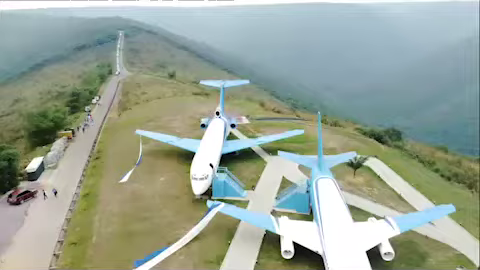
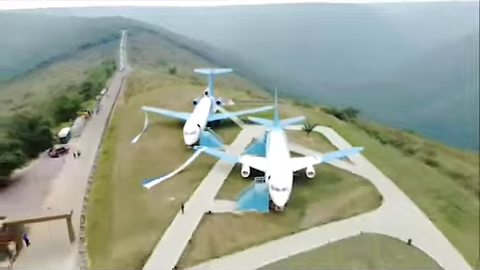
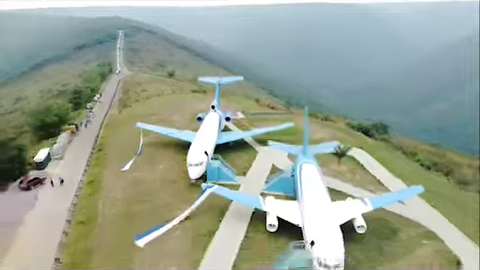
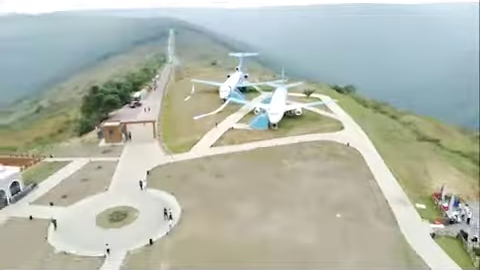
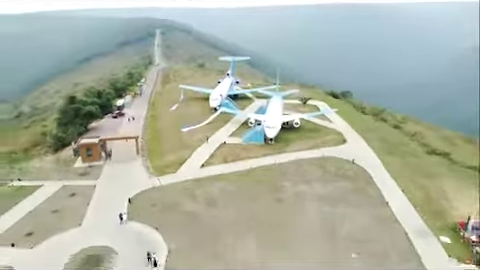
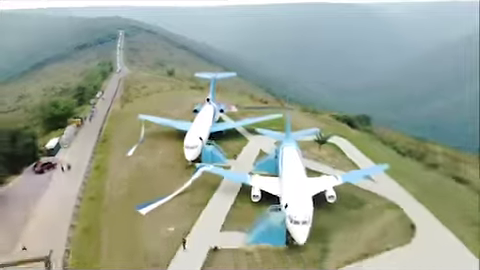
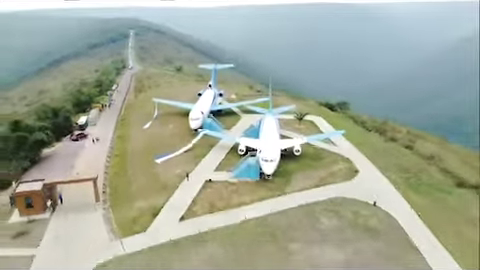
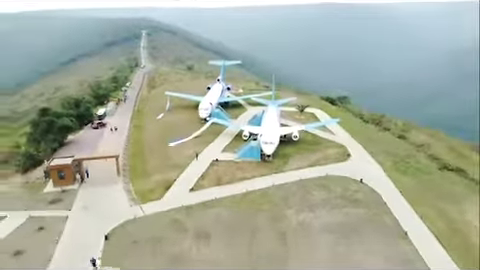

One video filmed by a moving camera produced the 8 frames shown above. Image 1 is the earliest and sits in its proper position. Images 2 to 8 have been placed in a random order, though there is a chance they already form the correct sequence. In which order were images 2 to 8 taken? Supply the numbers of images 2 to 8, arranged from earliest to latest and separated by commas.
3, 6, 2, 7, 8, 5, 4
